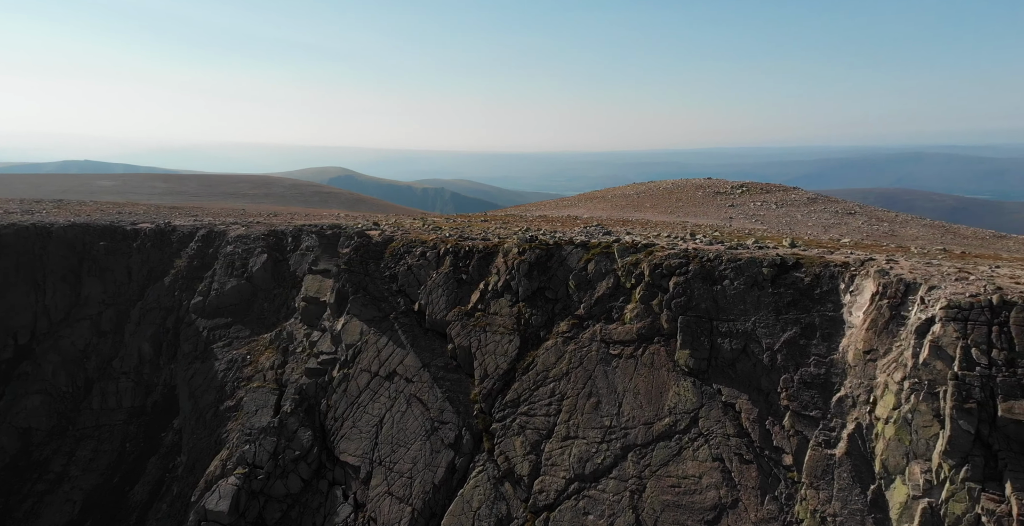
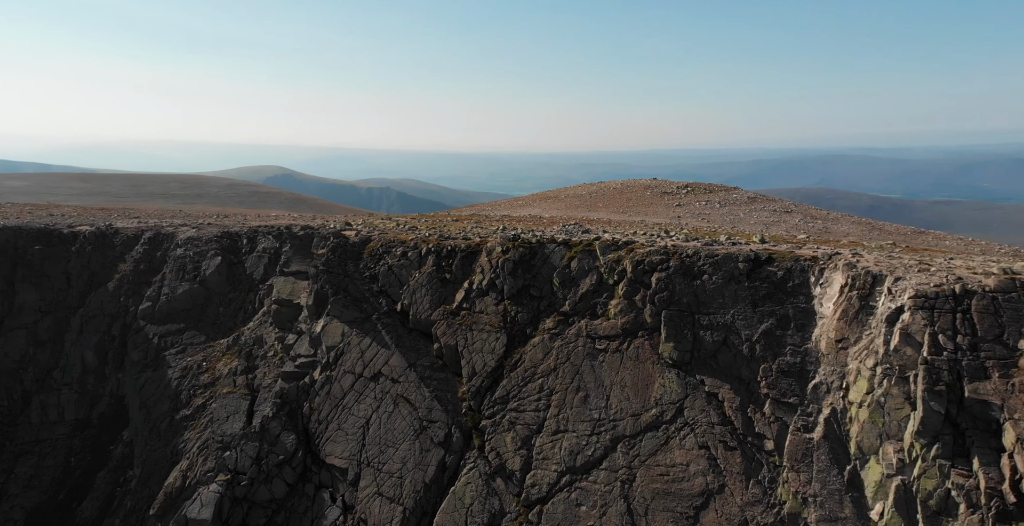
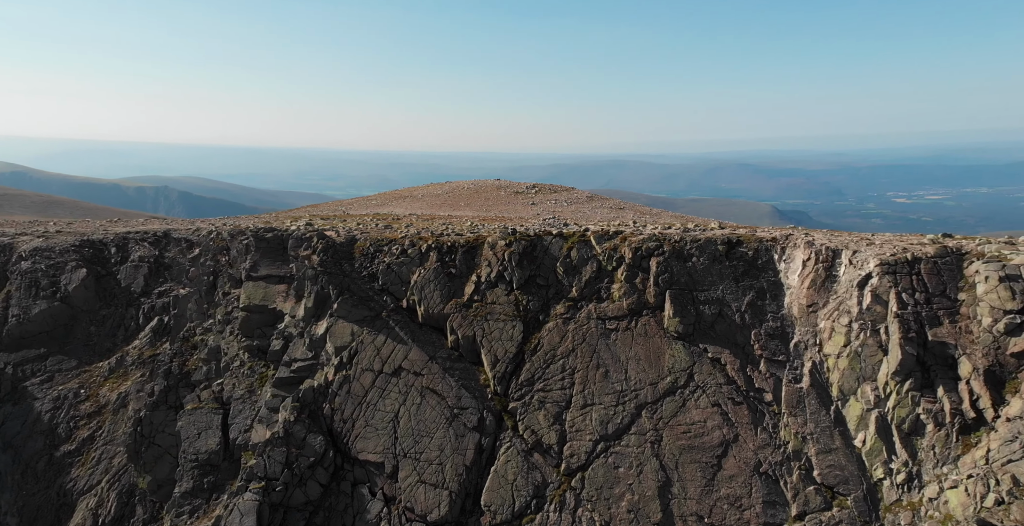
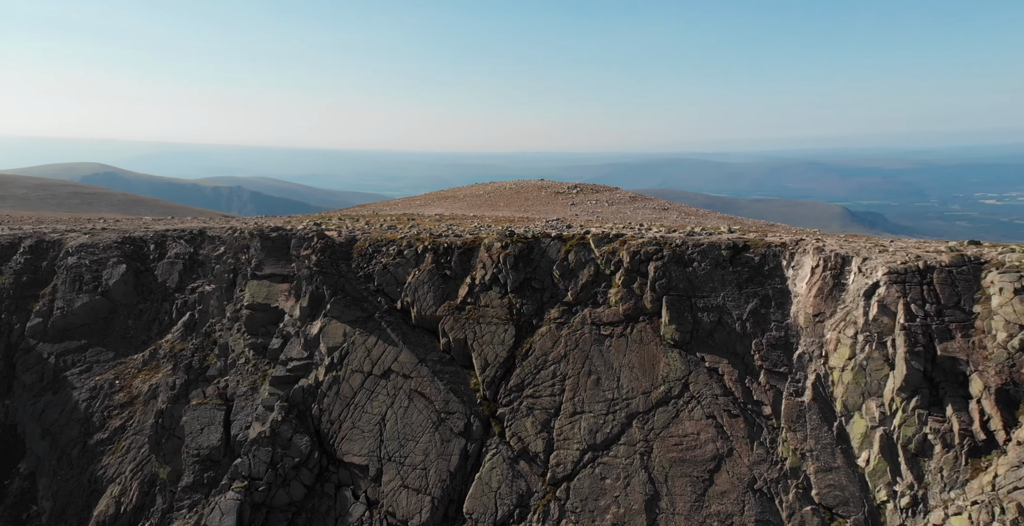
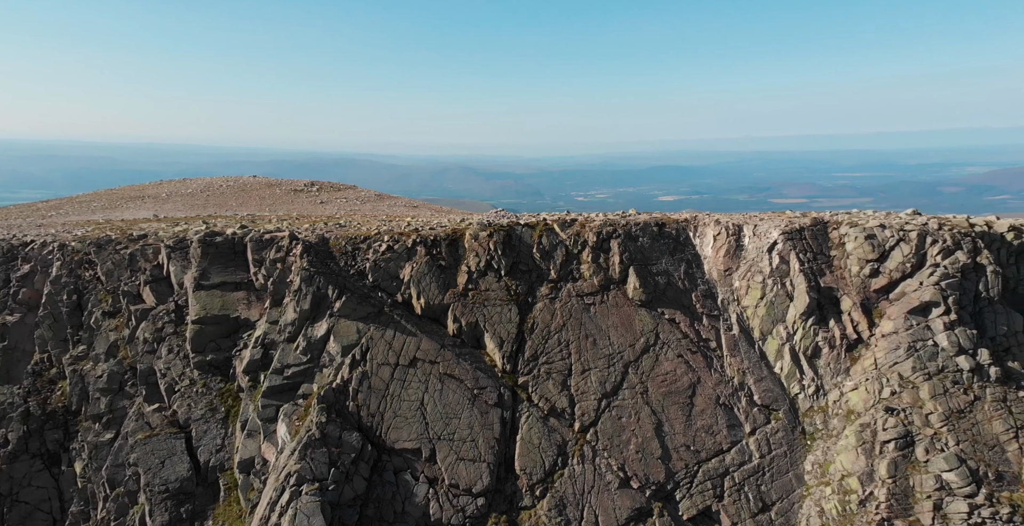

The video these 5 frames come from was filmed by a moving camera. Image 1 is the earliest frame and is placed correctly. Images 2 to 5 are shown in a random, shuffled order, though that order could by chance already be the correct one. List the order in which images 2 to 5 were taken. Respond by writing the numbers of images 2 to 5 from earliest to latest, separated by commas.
2, 4, 3, 5
